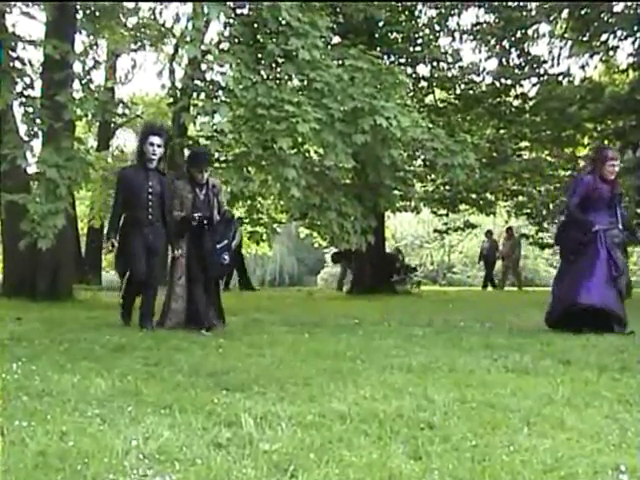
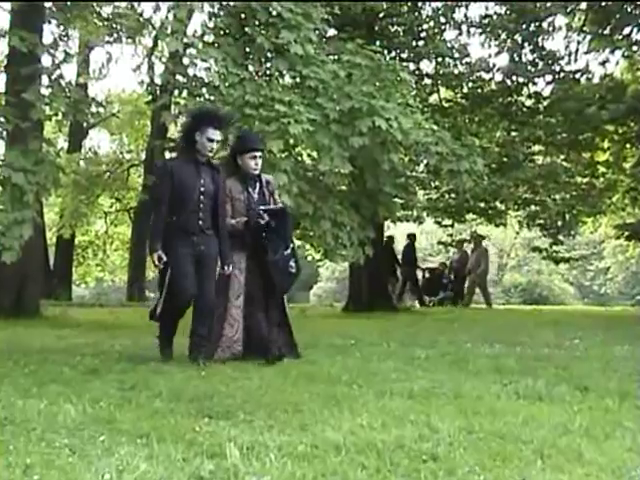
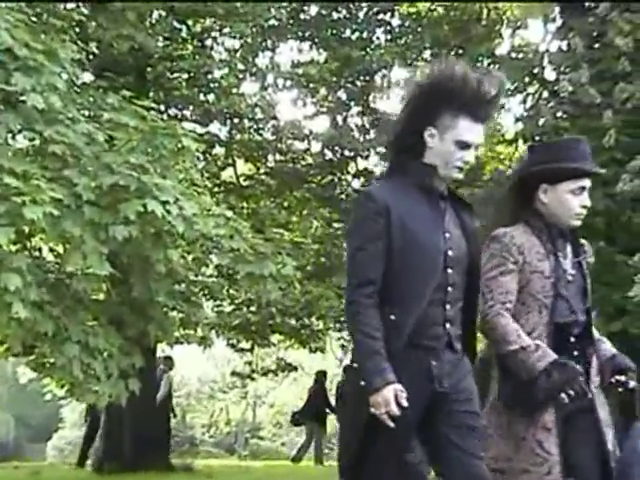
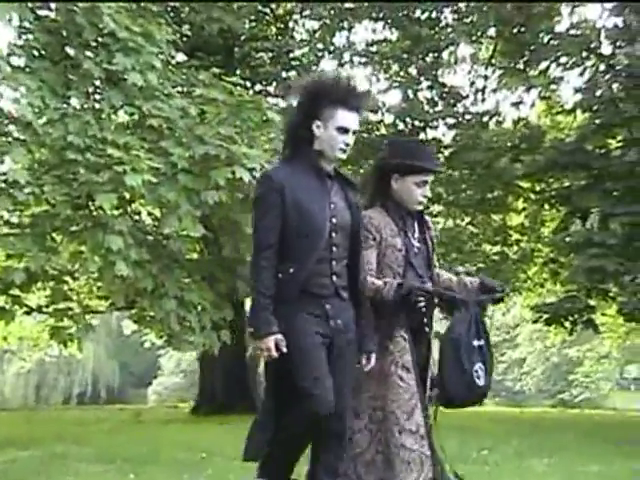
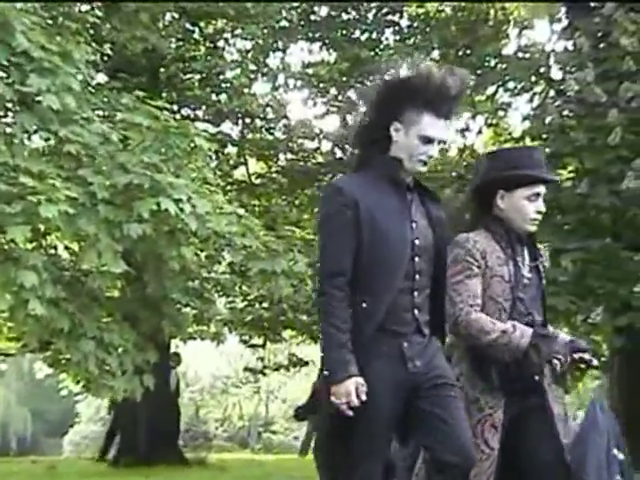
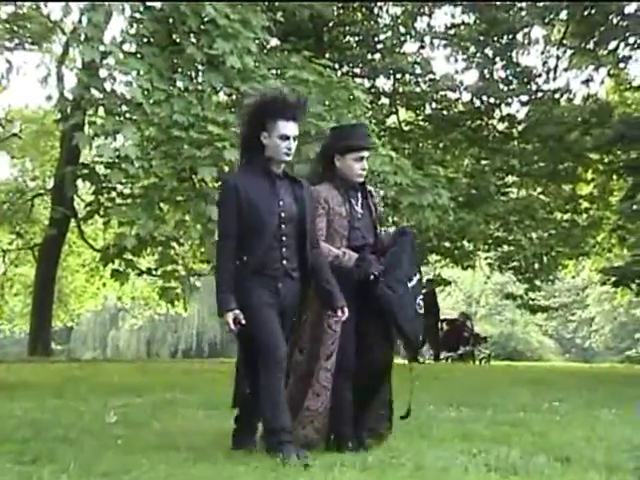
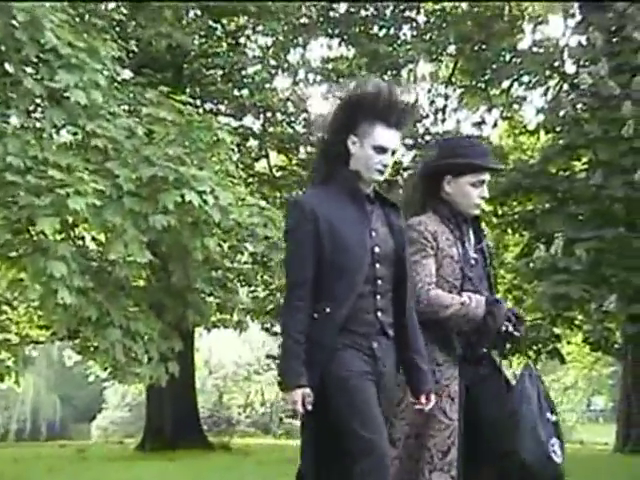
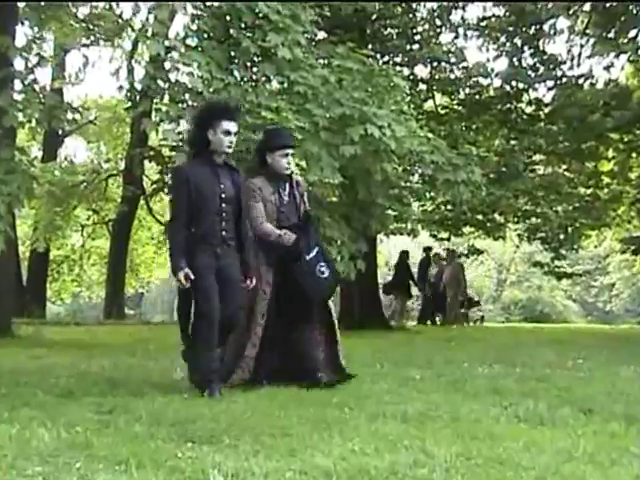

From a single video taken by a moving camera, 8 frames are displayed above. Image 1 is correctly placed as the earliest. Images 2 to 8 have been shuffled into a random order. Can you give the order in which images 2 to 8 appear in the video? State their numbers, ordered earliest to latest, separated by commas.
2, 8, 6, 4, 7, 5, 3
